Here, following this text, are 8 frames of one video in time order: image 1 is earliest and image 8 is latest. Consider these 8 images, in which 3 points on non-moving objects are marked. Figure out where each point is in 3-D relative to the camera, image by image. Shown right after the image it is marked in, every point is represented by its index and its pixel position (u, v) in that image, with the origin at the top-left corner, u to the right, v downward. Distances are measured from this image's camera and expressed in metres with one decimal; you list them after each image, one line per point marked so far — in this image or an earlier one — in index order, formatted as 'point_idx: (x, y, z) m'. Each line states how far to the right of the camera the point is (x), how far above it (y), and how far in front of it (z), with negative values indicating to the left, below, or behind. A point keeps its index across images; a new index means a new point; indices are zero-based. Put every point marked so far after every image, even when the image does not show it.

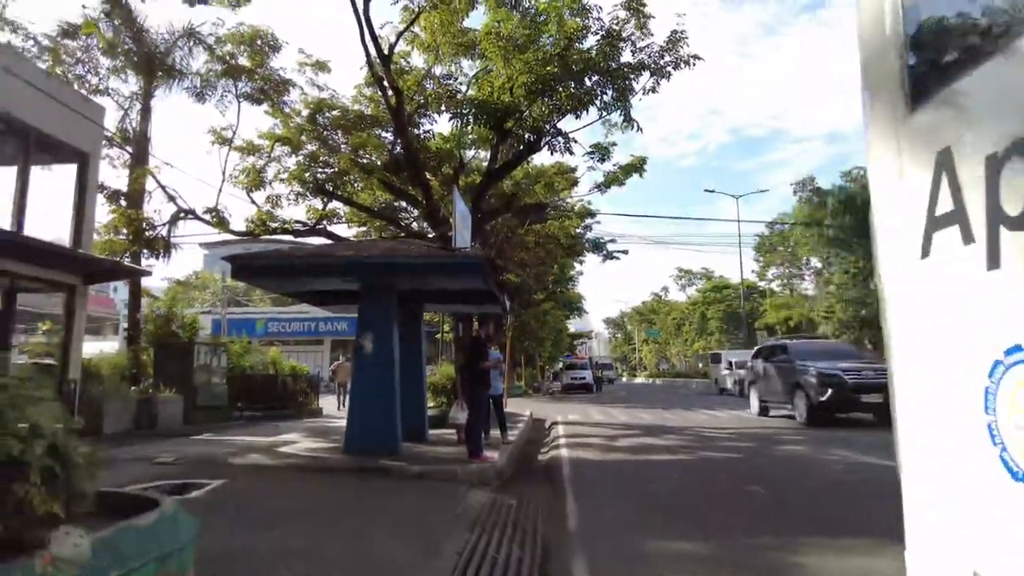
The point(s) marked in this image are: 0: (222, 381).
0: (-6.1, -2.0, +14.0) m
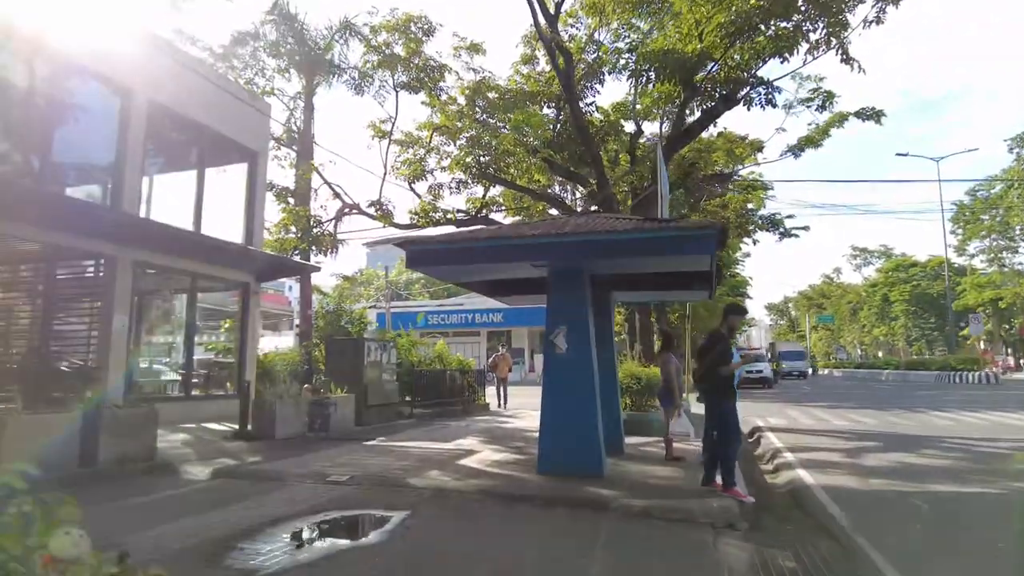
0: (-2.4, -1.8, +13.3) m
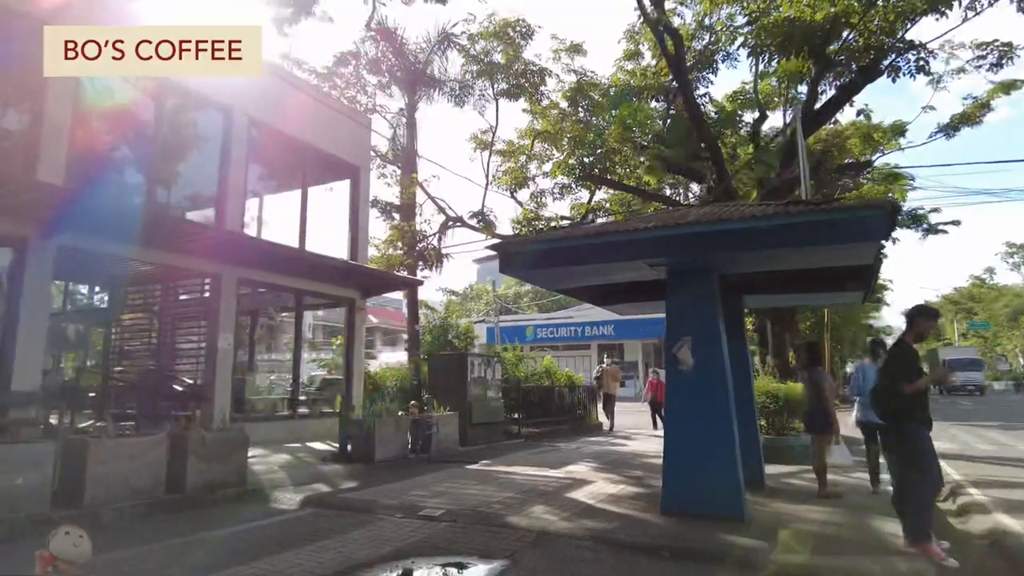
0: (-0.3, -2.1, +12.5) m
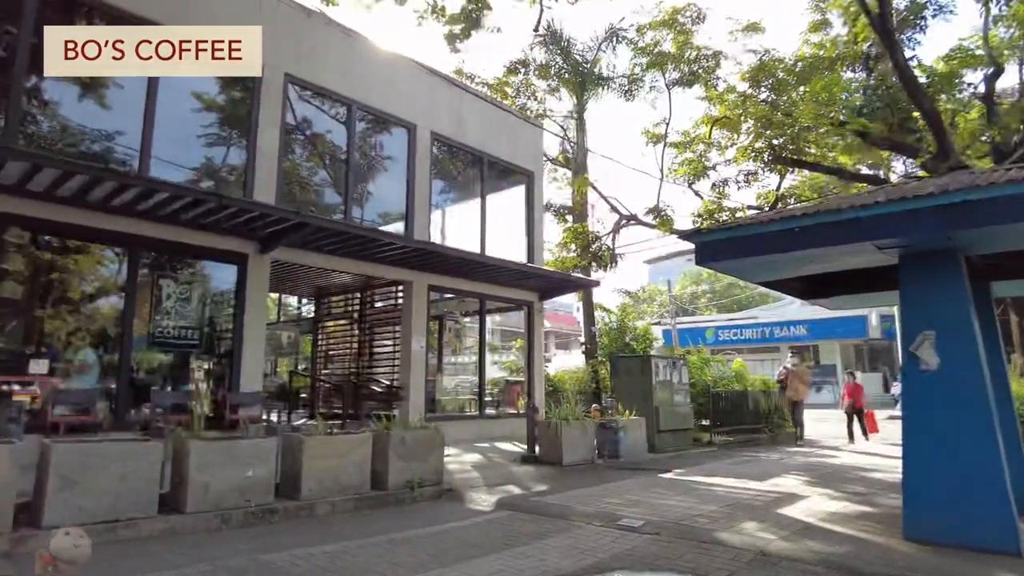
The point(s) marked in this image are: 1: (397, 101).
0: (+3.1, -2.0, +11.8) m
1: (-2.1, +3.4, +12.2) m
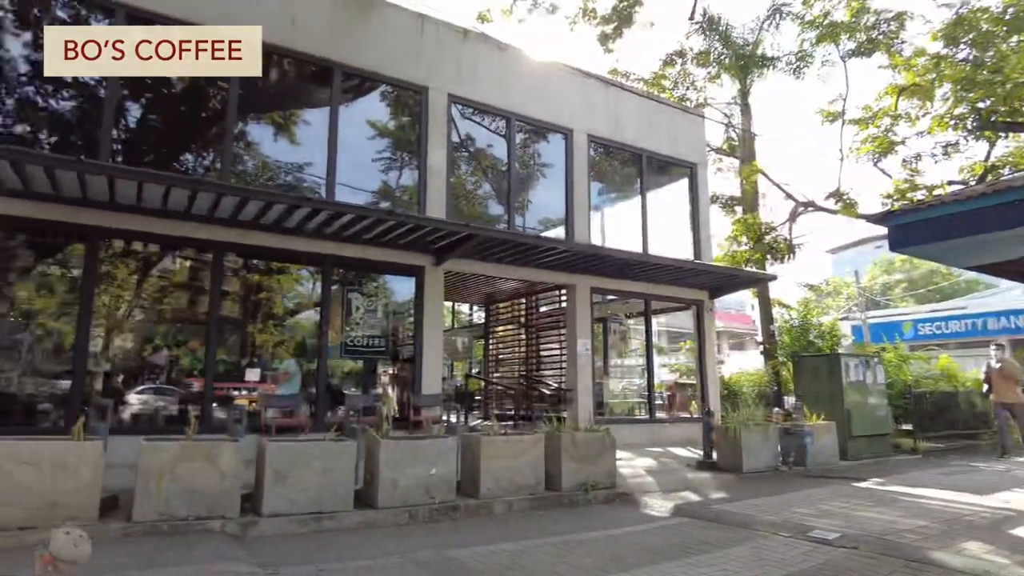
0: (+6.0, -1.9, +10.7) m
1: (+0.8, +3.4, +12.3) m
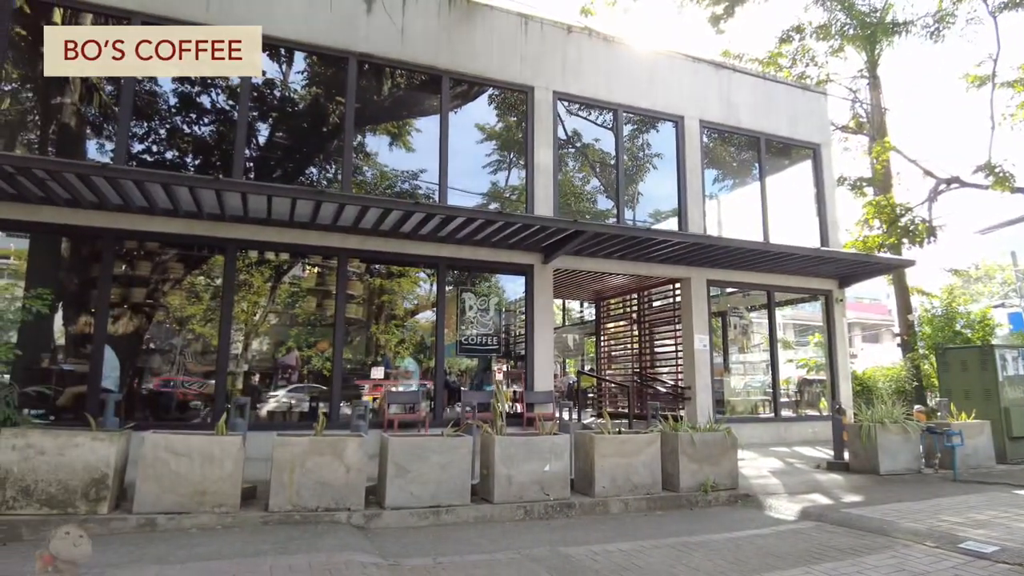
0: (+7.7, -1.6, +9.5) m
1: (+2.7, +3.5, +12.0) m
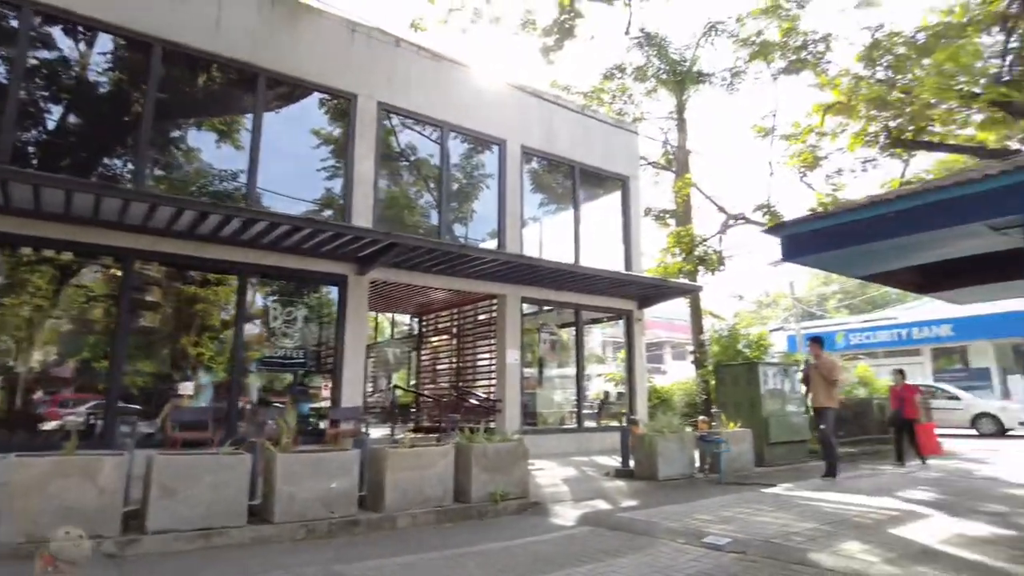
0: (+4.8, -2.0, +11.0) m
1: (-0.5, +3.2, +12.4) m
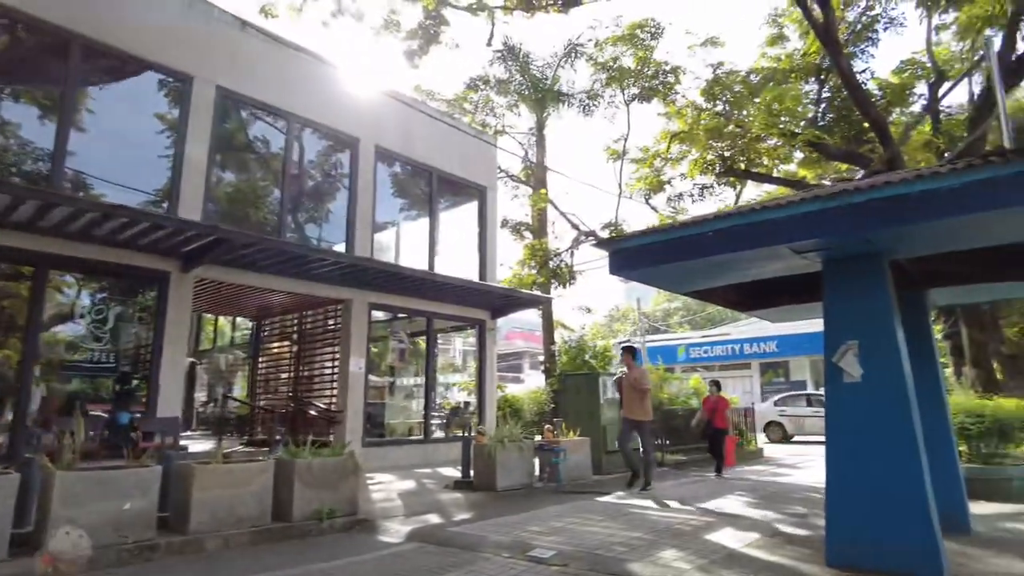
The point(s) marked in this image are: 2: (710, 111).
0: (+2.2, -2.3, +11.4) m
1: (-3.1, +3.1, +11.8) m
2: (+4.1, +3.8, +13.9) m
